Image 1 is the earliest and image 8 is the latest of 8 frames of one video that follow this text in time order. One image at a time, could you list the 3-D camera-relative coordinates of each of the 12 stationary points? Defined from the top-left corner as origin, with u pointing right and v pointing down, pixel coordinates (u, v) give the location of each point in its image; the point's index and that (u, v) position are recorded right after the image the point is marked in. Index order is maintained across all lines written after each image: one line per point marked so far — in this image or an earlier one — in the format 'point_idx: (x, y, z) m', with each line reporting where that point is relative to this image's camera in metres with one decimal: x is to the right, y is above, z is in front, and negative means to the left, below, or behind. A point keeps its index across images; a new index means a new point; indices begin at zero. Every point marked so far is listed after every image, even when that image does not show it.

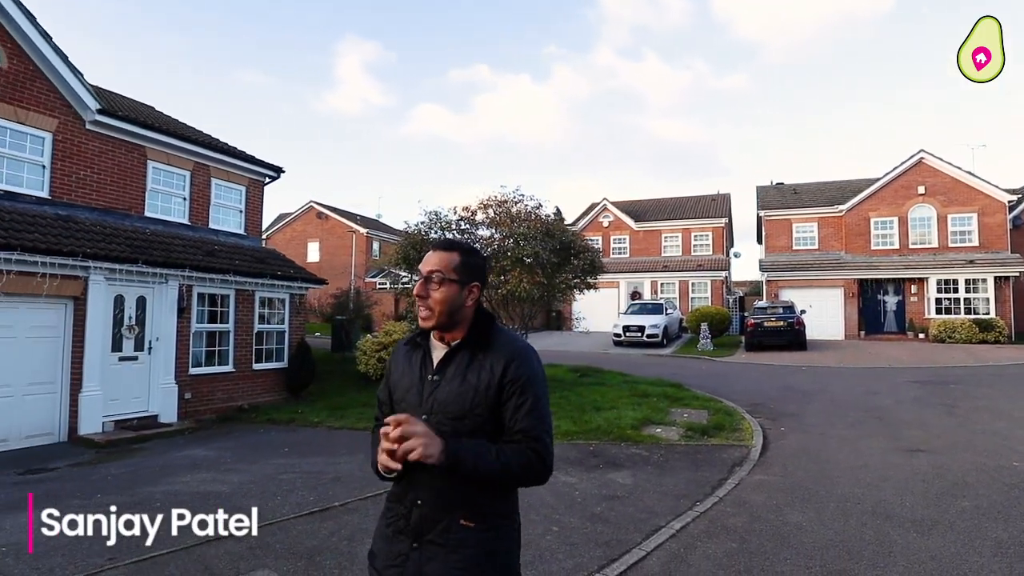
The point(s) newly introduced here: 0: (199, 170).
0: (-7.1, +2.7, +13.8) m
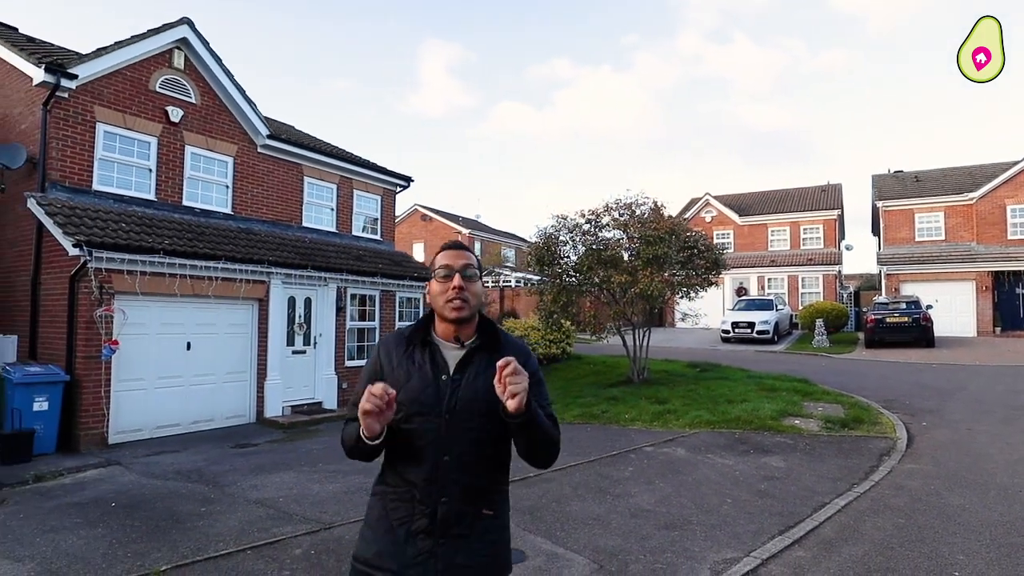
0: (-4.3, +2.7, +15.4) m
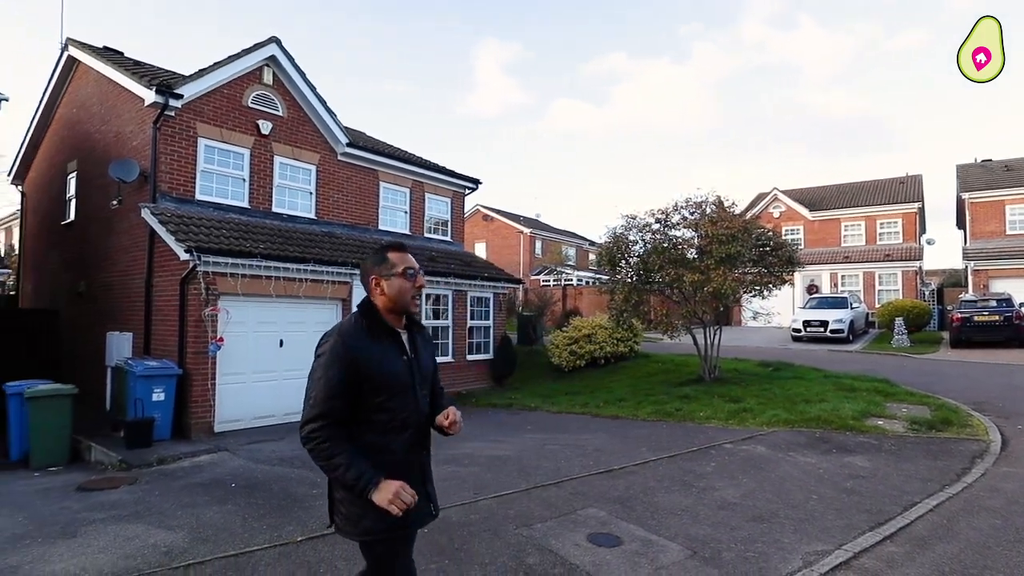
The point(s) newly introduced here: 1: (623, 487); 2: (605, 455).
0: (-2.5, +2.7, +16.0) m
1: (+1.0, -1.7, +5.3) m
2: (+1.0, -1.8, +6.7) m
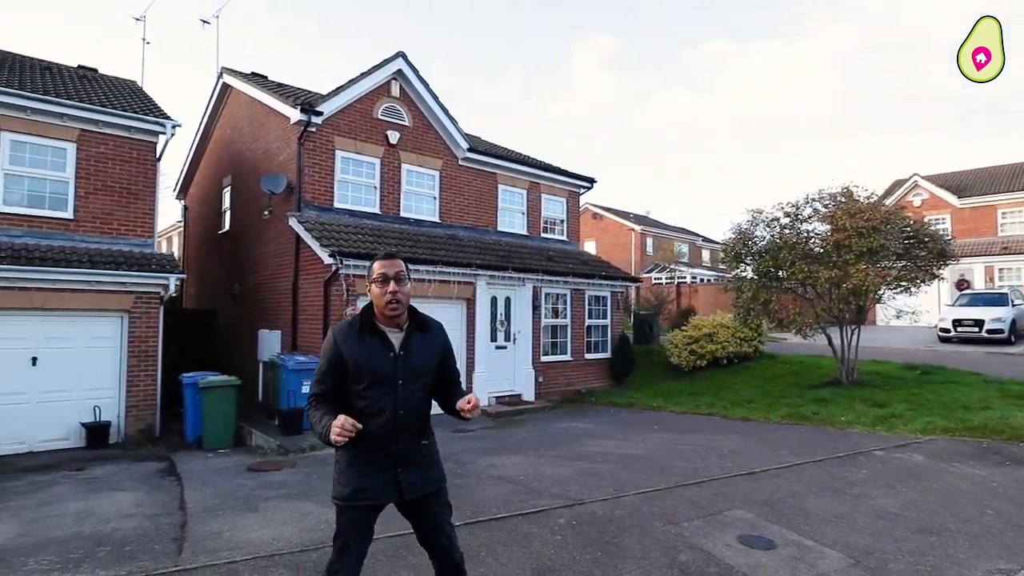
0: (+0.6, +2.7, +16.3) m
1: (+2.2, -1.7, +5.1) m
2: (+2.5, -1.8, +6.5) m
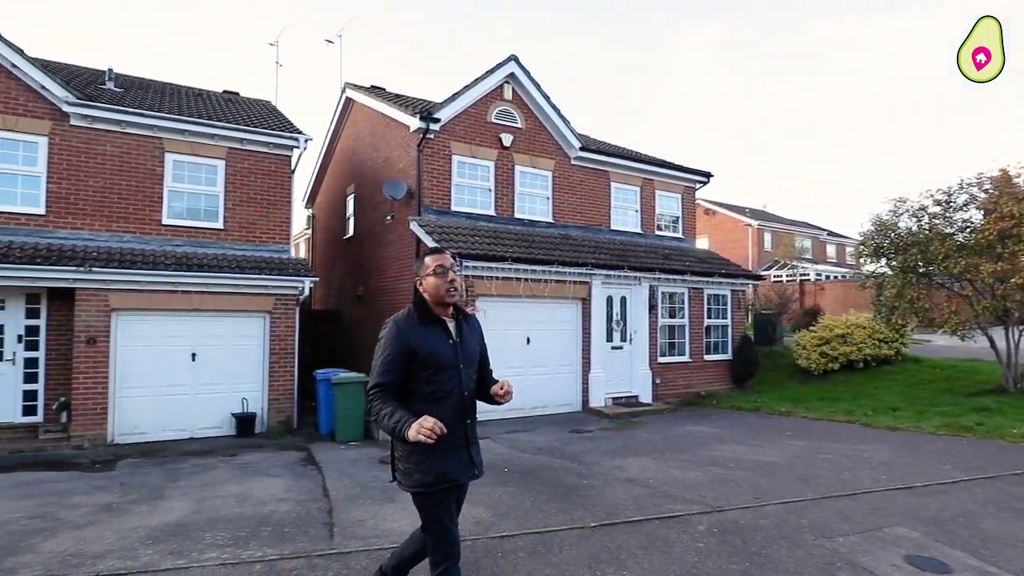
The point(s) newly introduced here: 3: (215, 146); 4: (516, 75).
0: (+3.5, +2.7, +15.9) m
1: (+3.2, -1.7, +4.6) m
2: (+3.7, -1.8, +5.9) m
3: (-5.5, +2.6, +11.2) m
4: (+0.1, +4.8, +13.7) m
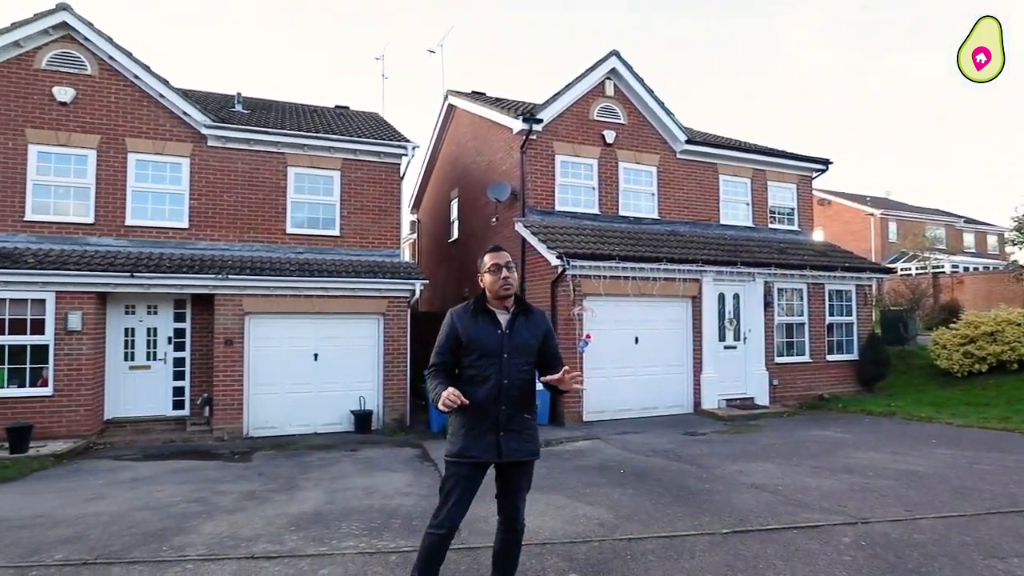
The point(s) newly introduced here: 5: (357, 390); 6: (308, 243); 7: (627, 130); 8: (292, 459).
0: (+6.1, +2.8, +15.1) m
1: (+4.1, -1.6, +4.0) m
2: (+4.8, -1.7, +5.2) m
3: (-3.5, +2.5, +11.9) m
4: (+2.3, +4.8, +13.5) m
5: (-2.9, -1.9, +11.5) m
6: (-3.9, +0.9, +11.7) m
7: (+2.6, +3.6, +13.8) m
8: (-3.3, -2.5, +9.0) m
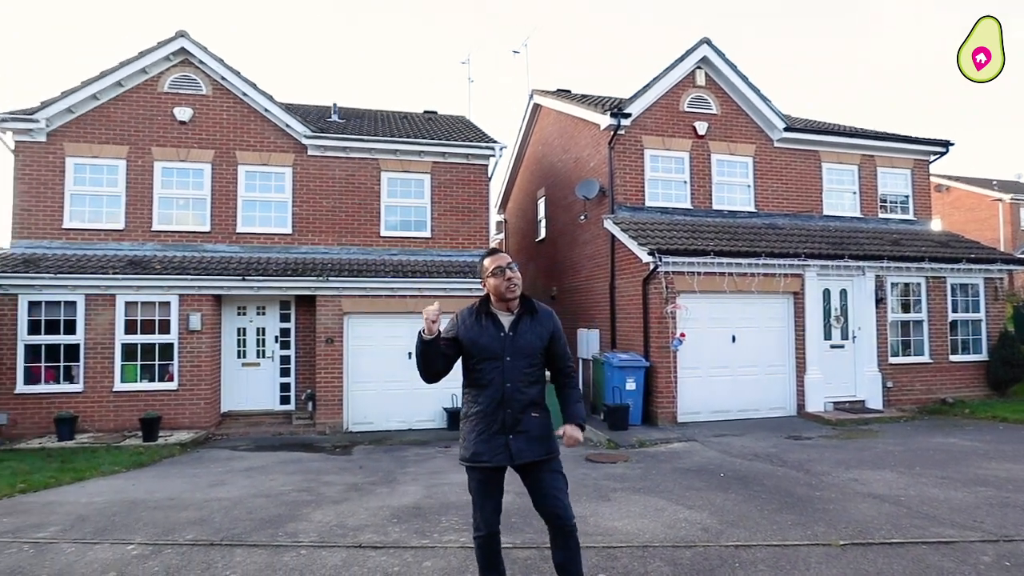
0: (+8.2, +2.9, +14.1) m
1: (+4.7, -1.5, +3.3) m
2: (+5.6, -1.6, +4.4) m
3: (-1.8, +2.5, +12.3) m
4: (+4.2, +4.9, +13.0) m
5: (-1.2, -1.9, +11.7) m
6: (-2.2, +0.9, +12.1) m
7: (+4.5, +3.6, +13.2) m
8: (-1.9, -2.5, +9.4) m
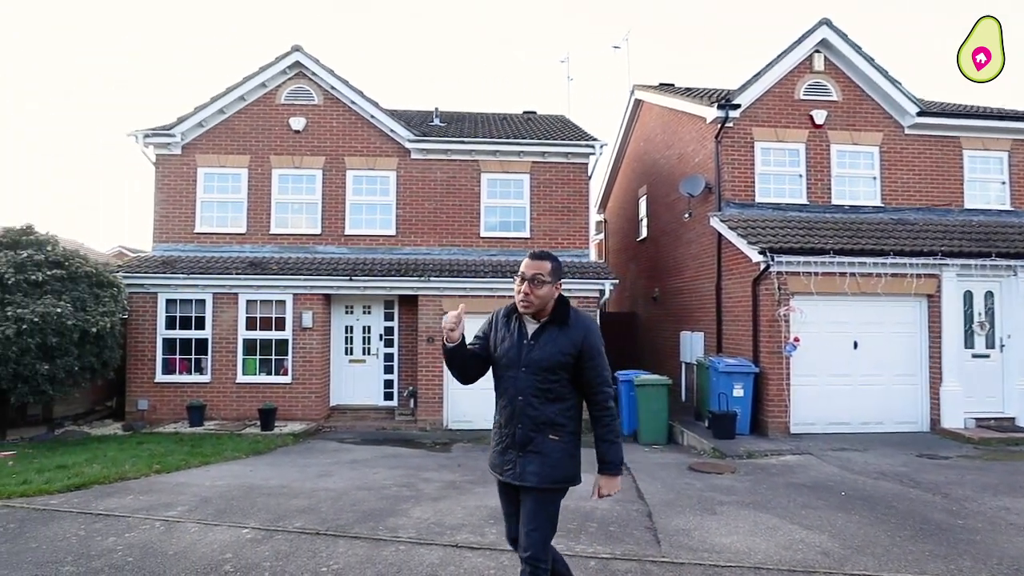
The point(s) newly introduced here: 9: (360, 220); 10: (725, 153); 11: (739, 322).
0: (+10.3, +2.9, +12.4) m
1: (+5.1, -1.5, +2.4) m
2: (+6.2, -1.6, +3.4) m
3: (+0.2, +2.5, +12.3) m
4: (+6.3, +4.9, +12.1) m
5: (+0.7, -1.9, +11.6) m
6: (-0.2, +0.9, +12.2) m
7: (+6.6, +3.6, +12.2) m
8: (-0.4, -2.5, +9.4) m
9: (-3.0, +1.3, +12.1) m
10: (+4.1, +2.6, +11.9) m
11: (+4.1, -0.6, +10.9) m
